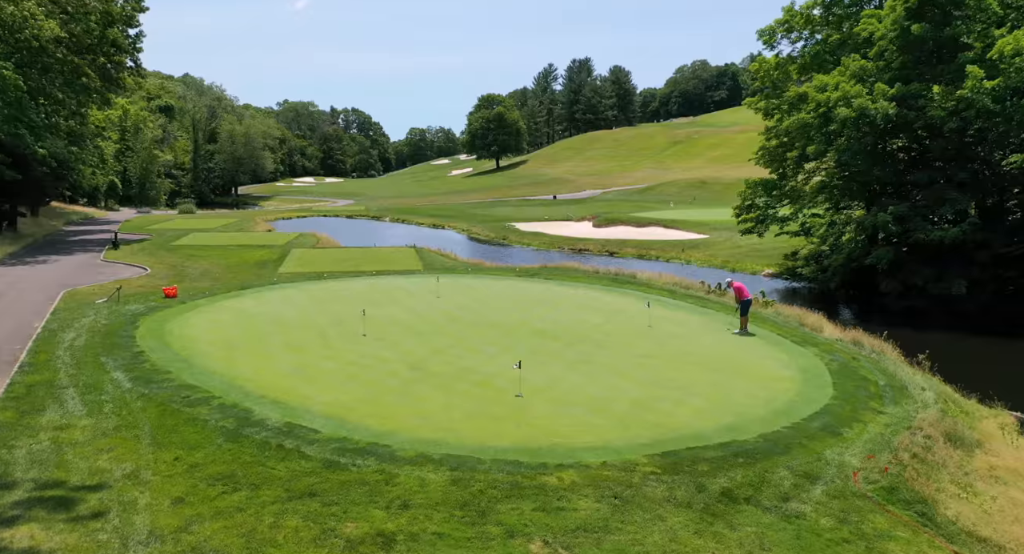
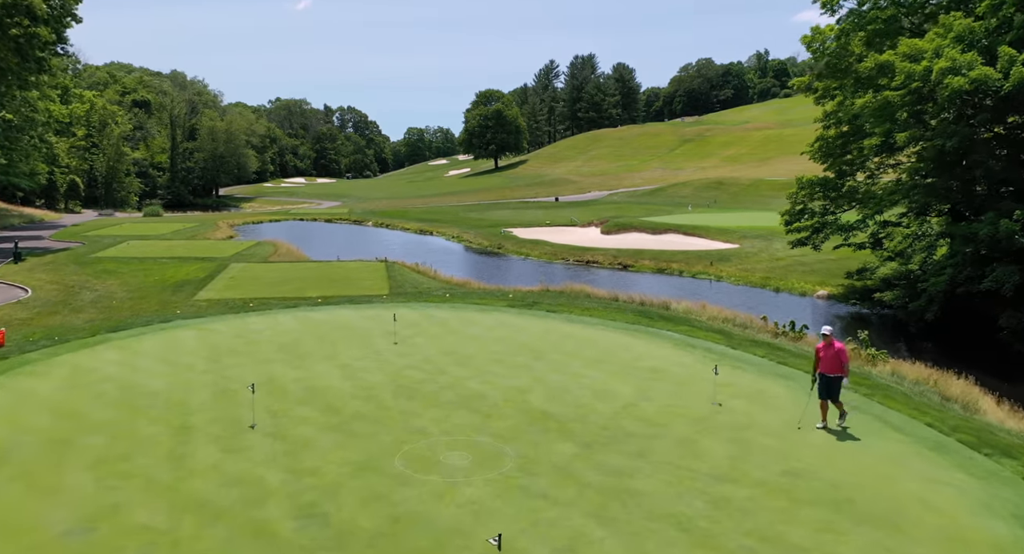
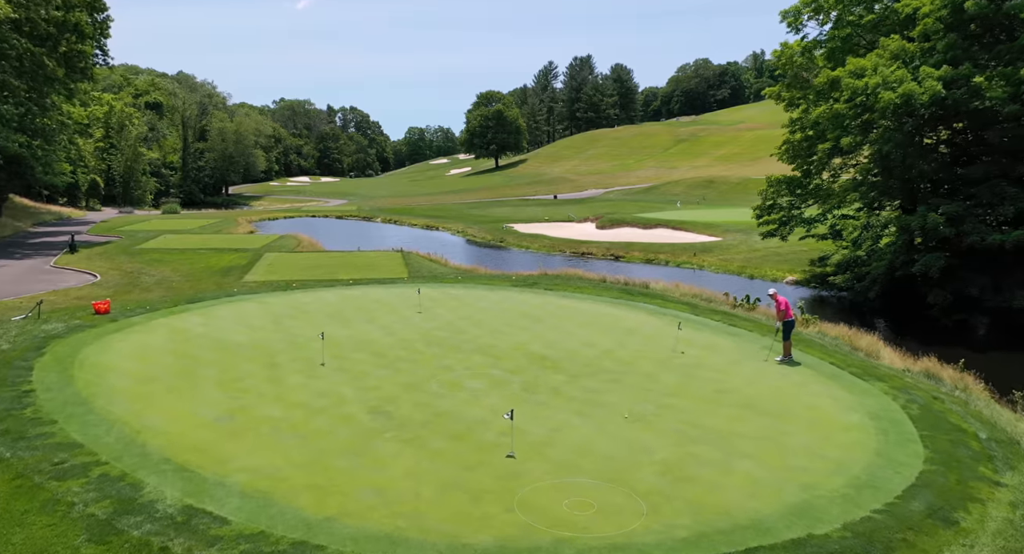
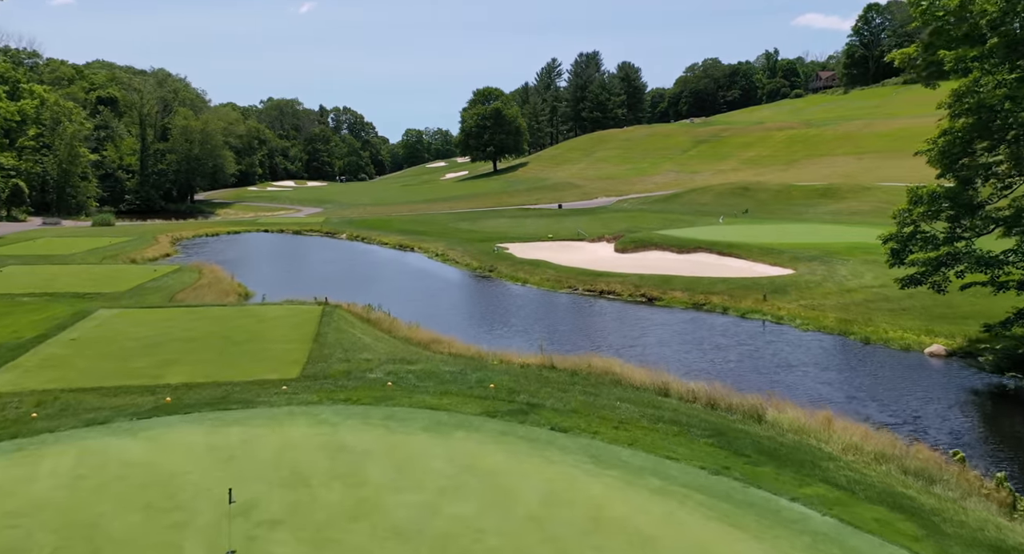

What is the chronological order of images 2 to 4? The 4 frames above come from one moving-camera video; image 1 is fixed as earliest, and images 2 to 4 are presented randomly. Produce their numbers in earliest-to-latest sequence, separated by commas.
3, 2, 4
